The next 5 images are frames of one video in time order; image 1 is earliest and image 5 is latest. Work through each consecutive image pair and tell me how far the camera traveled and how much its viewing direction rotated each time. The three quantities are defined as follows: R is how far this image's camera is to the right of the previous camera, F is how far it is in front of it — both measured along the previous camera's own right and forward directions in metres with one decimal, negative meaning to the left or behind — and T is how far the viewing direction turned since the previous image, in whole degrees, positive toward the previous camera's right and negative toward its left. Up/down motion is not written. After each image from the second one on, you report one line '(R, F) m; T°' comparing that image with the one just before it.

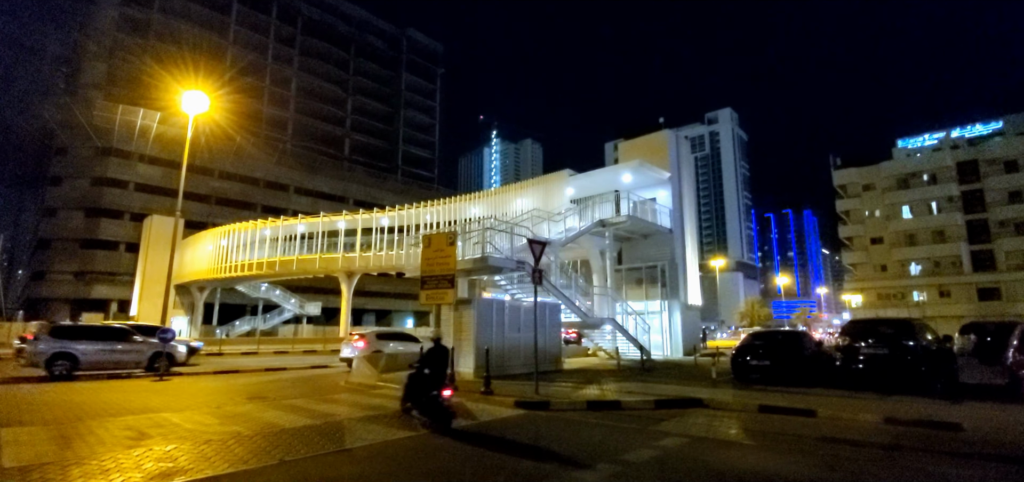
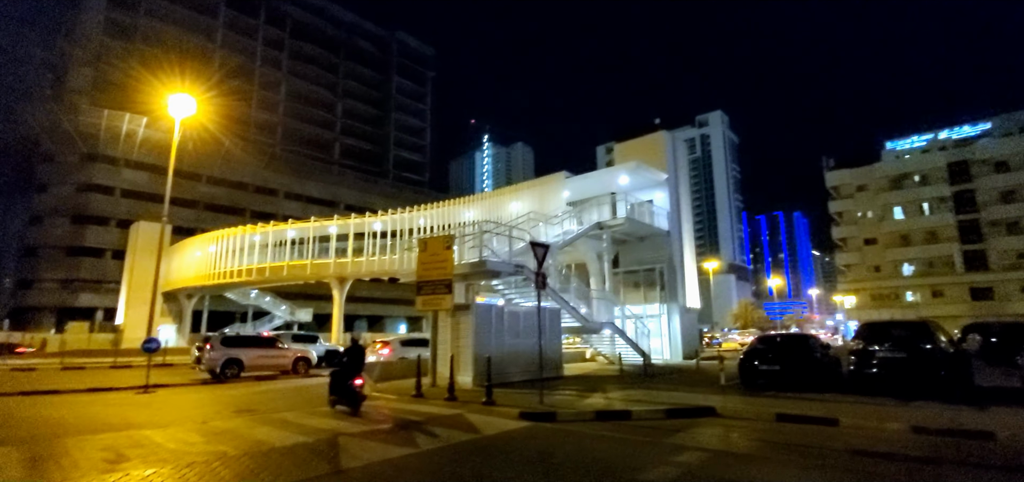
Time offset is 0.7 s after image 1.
(-0.2, +0.5) m; +1°
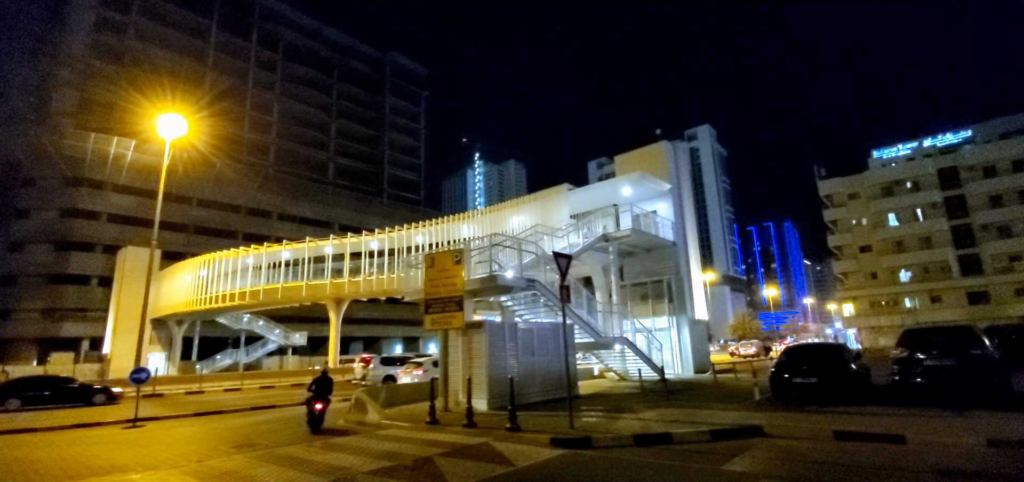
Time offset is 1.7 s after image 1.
(-0.5, +0.7) m; +1°
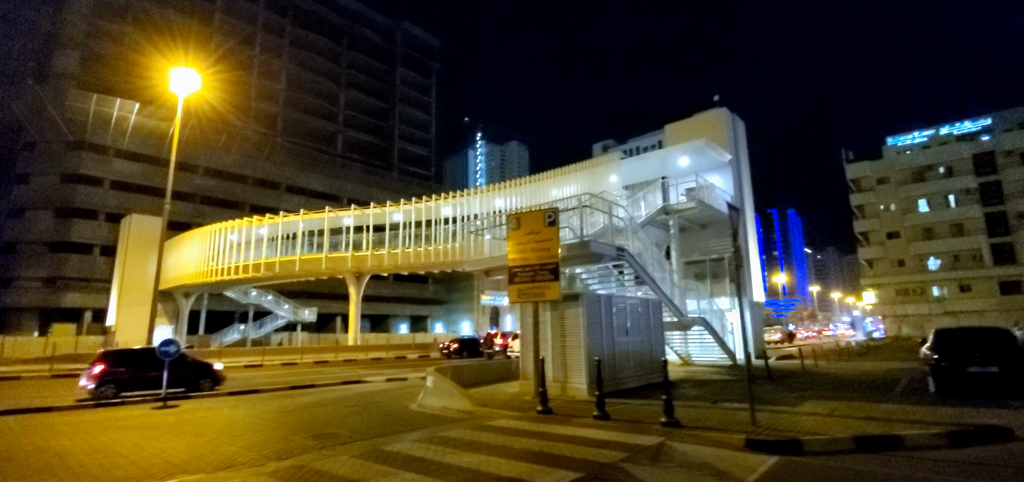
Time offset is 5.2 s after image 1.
(-2.2, +2.0) m; 0°
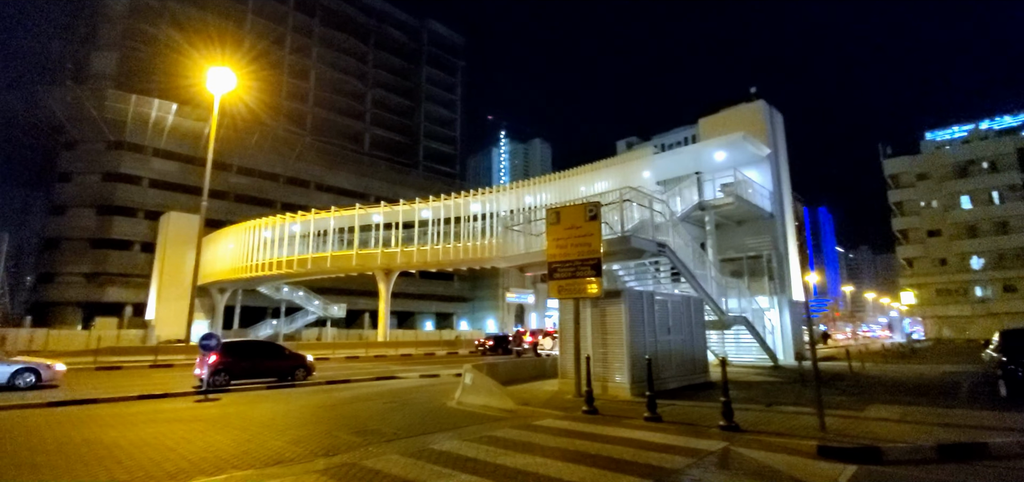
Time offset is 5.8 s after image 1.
(-0.3, +0.2) m; -2°
